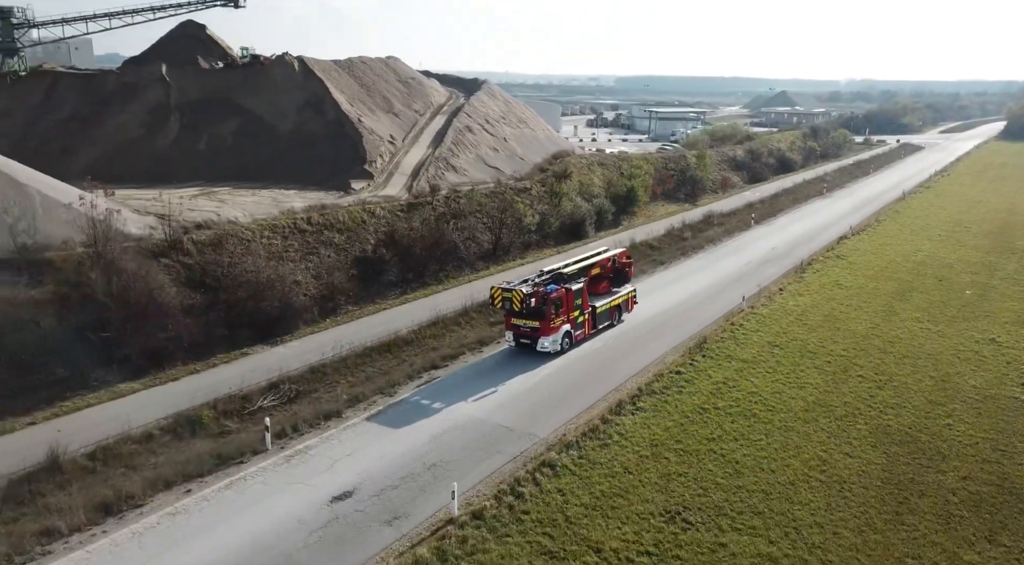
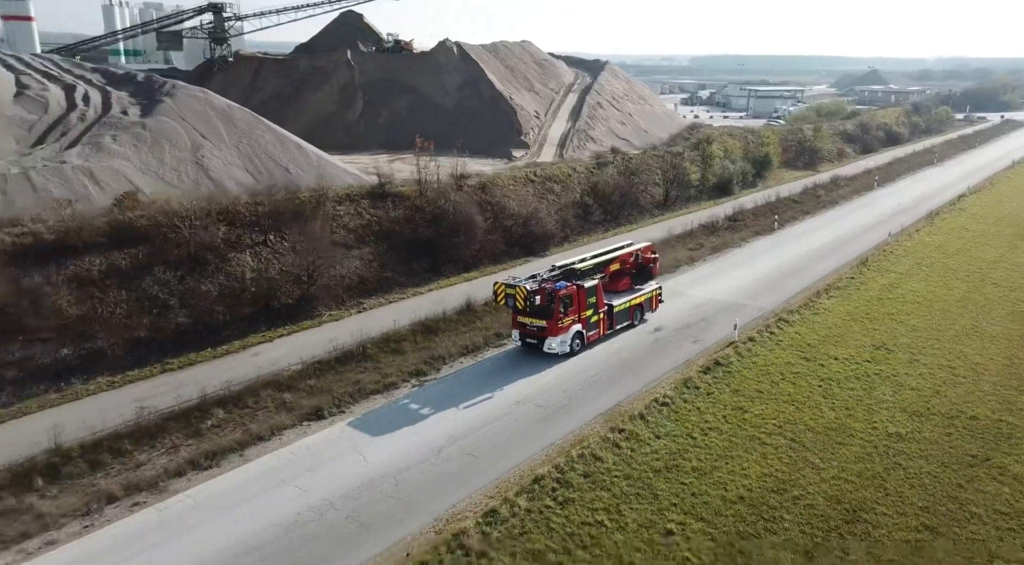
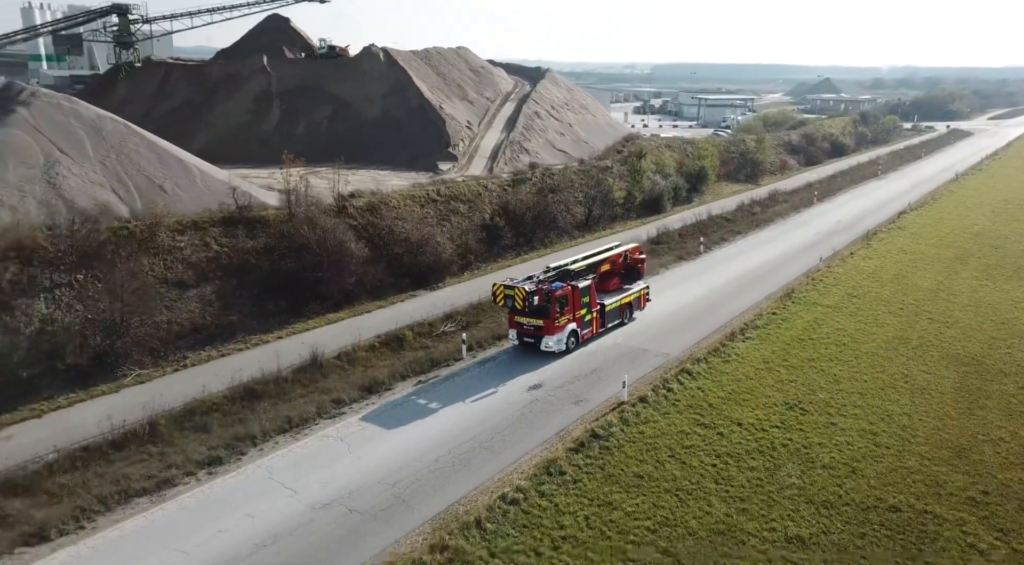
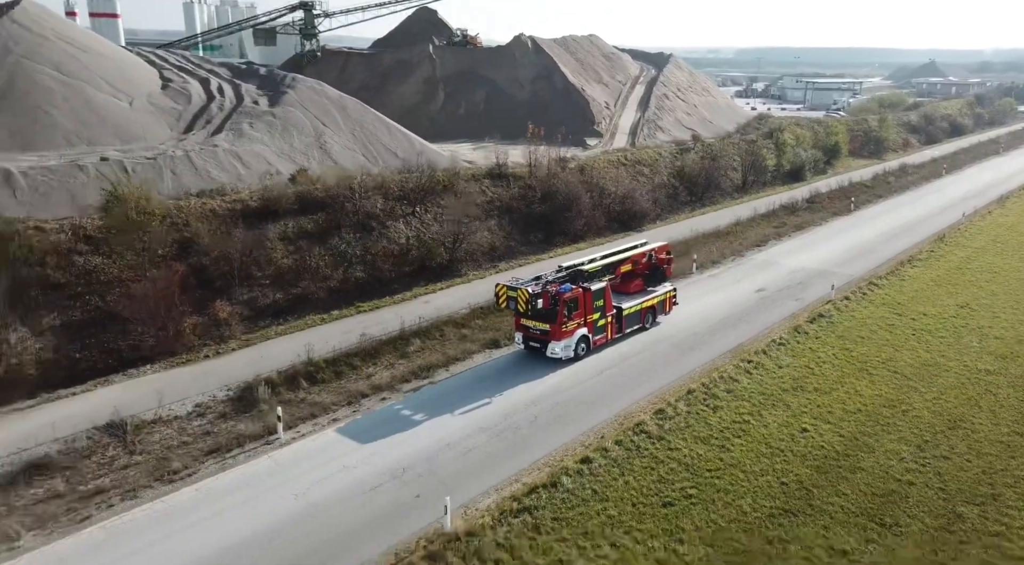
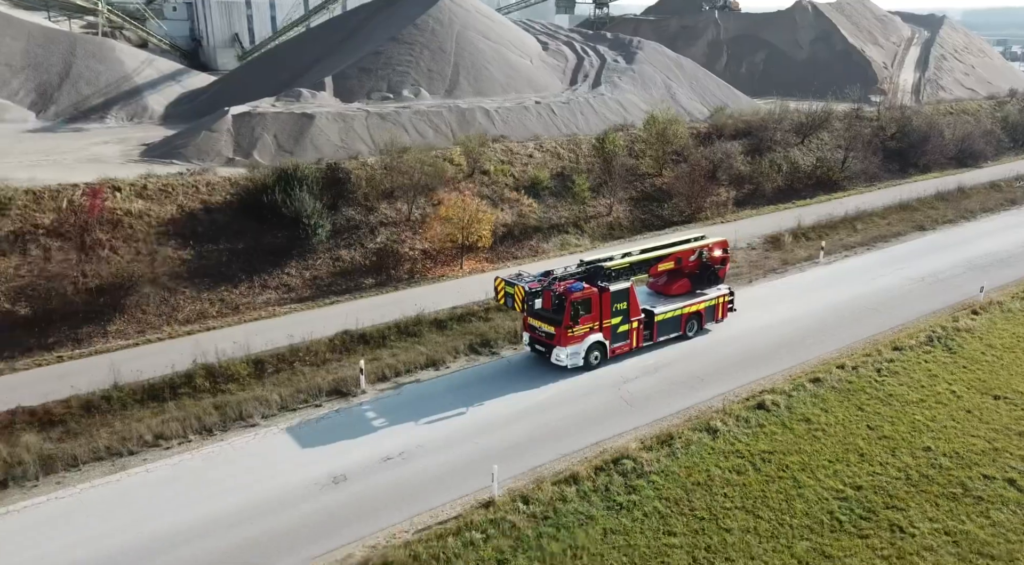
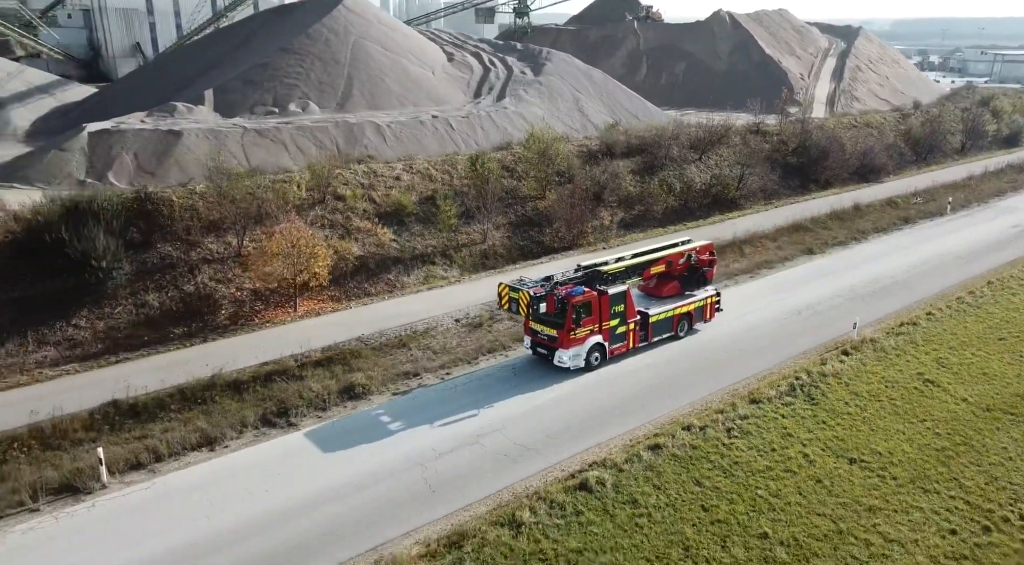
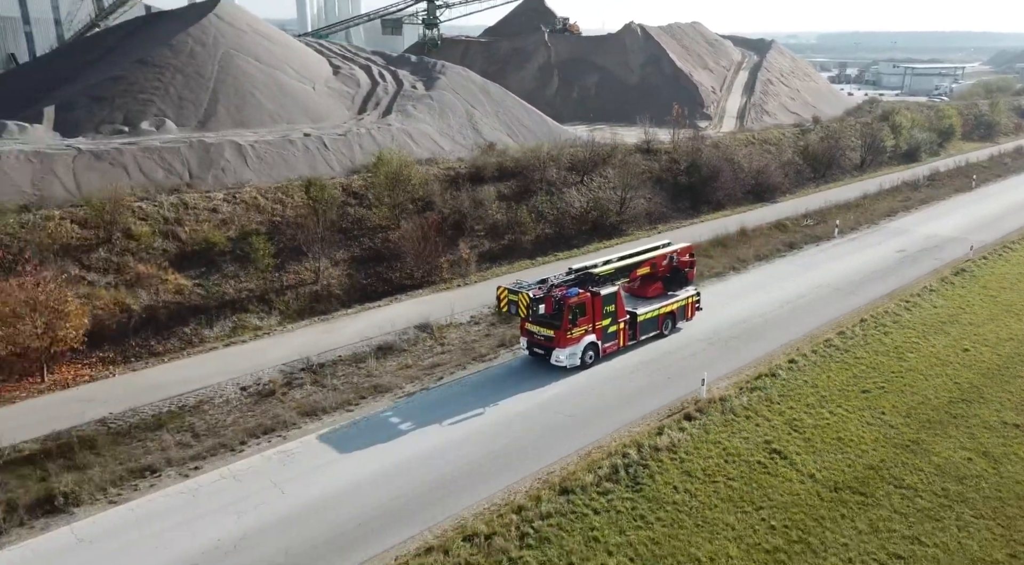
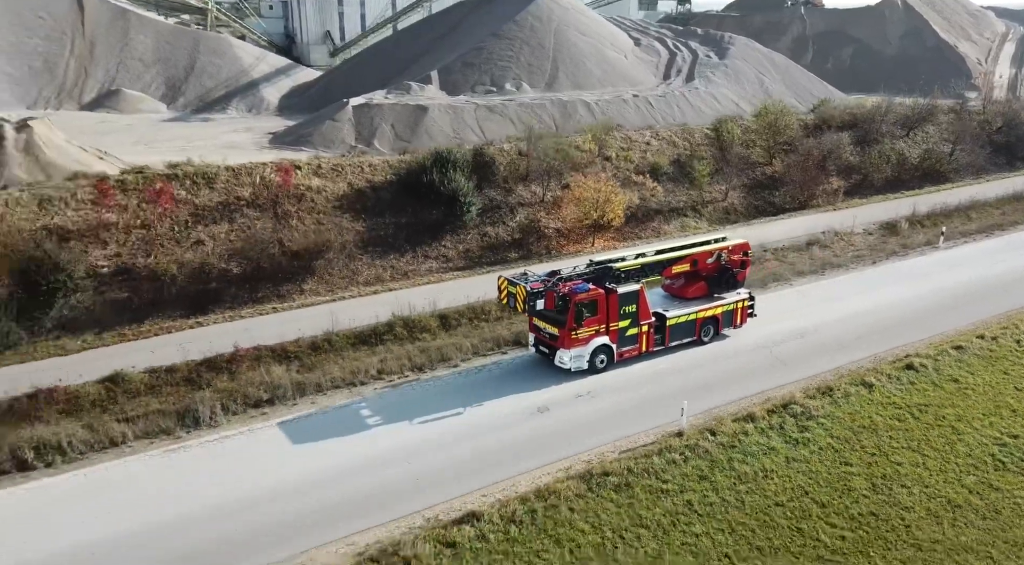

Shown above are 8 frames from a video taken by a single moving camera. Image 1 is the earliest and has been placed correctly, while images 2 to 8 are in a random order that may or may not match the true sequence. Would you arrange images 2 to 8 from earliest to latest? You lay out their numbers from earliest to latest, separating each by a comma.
3, 2, 4, 7, 6, 5, 8
